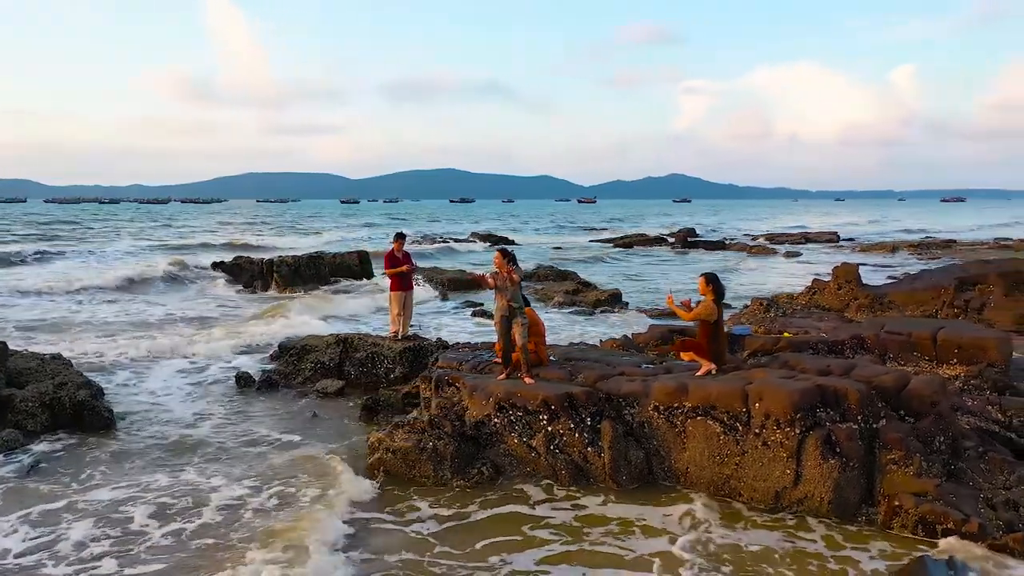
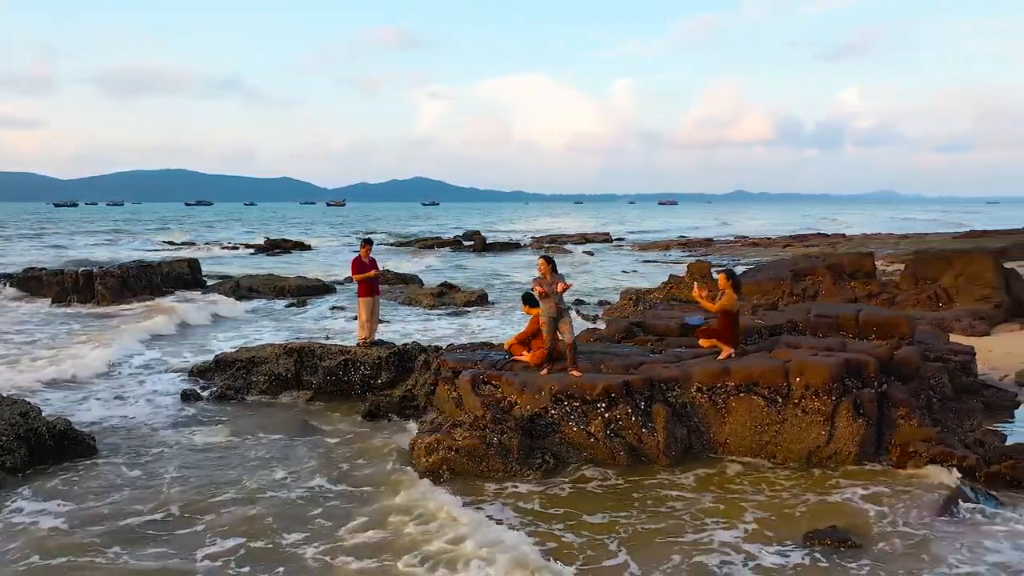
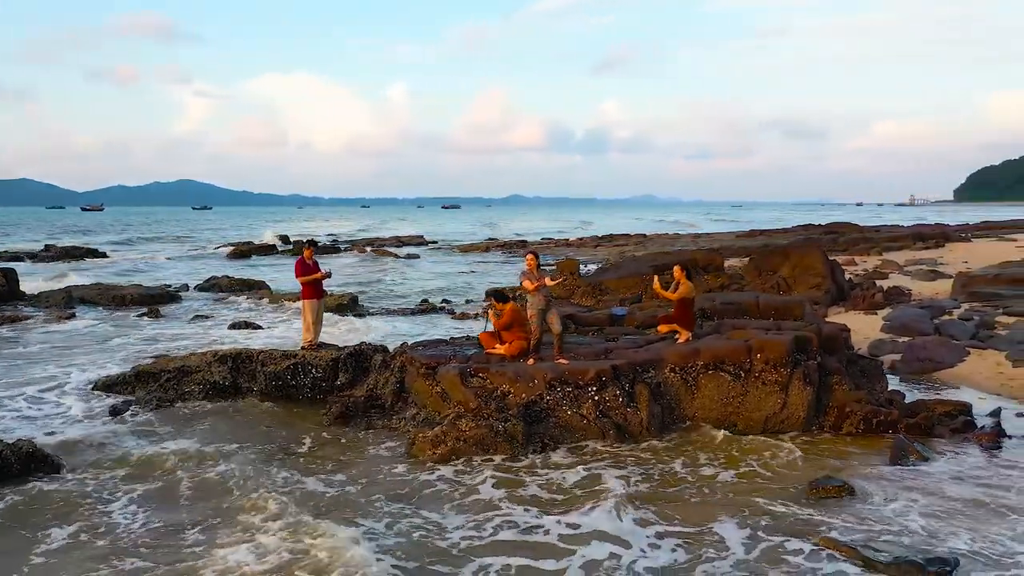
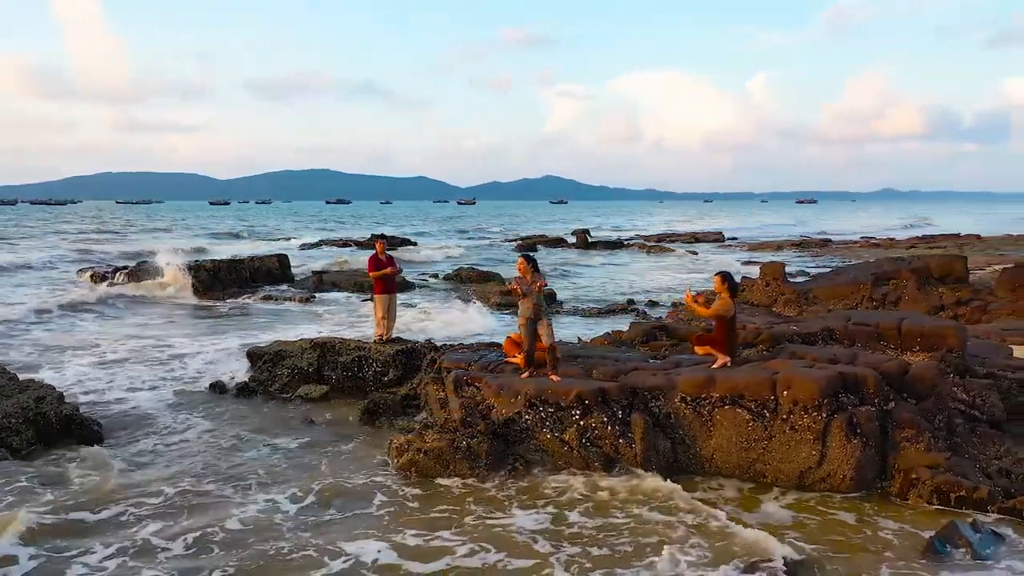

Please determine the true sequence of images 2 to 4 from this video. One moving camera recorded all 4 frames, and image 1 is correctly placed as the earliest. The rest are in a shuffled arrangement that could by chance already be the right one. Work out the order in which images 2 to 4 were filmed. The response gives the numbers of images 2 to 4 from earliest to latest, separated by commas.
4, 2, 3
